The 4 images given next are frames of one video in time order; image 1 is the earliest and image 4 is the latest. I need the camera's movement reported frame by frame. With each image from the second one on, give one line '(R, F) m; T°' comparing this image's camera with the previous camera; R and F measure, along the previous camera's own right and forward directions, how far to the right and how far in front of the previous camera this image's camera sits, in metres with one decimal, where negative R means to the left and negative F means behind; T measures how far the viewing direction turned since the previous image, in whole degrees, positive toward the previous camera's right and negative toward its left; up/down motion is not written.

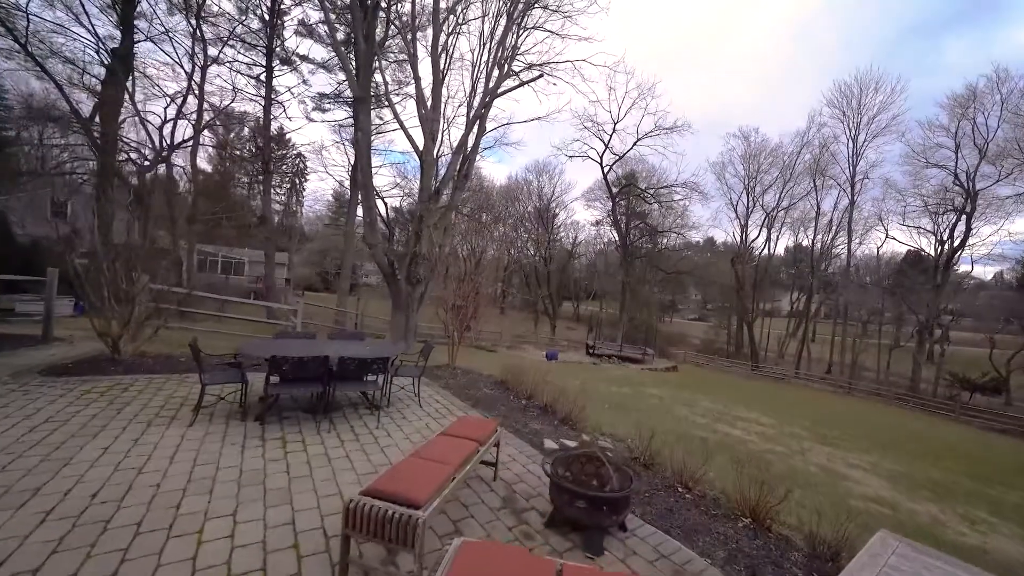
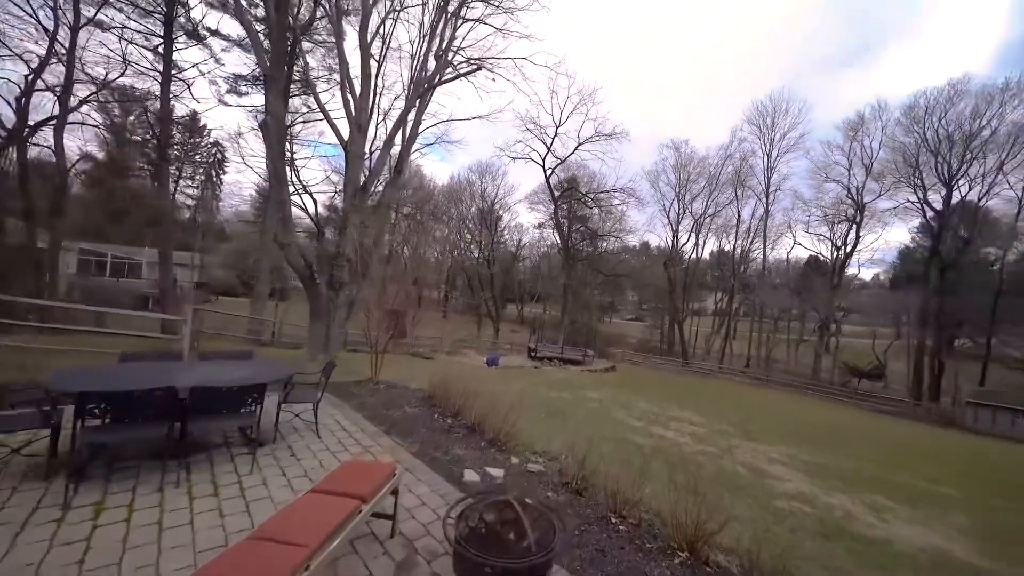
(+0.5, +1.8) m; +4°
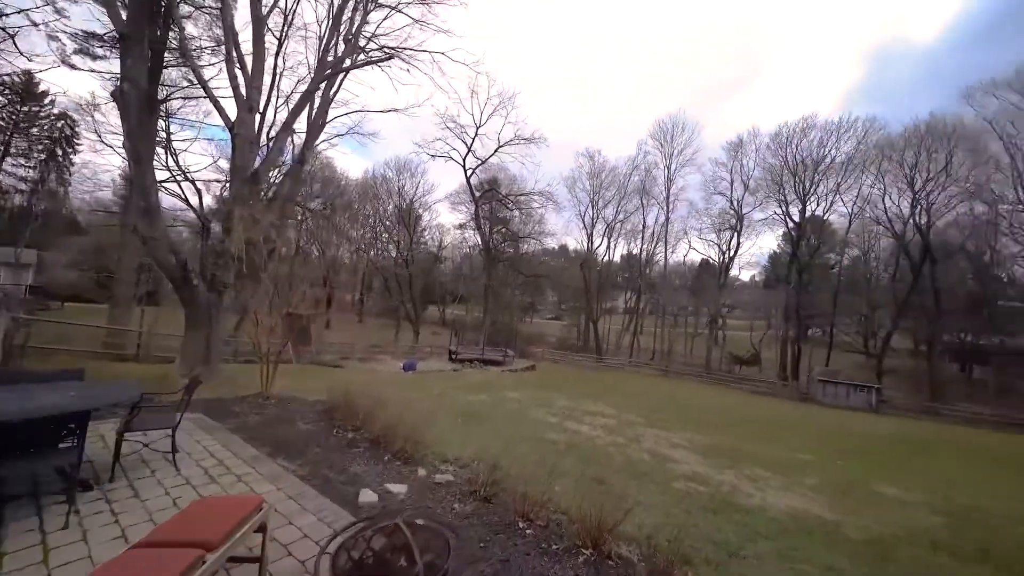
(+0.5, +0.6) m; +6°
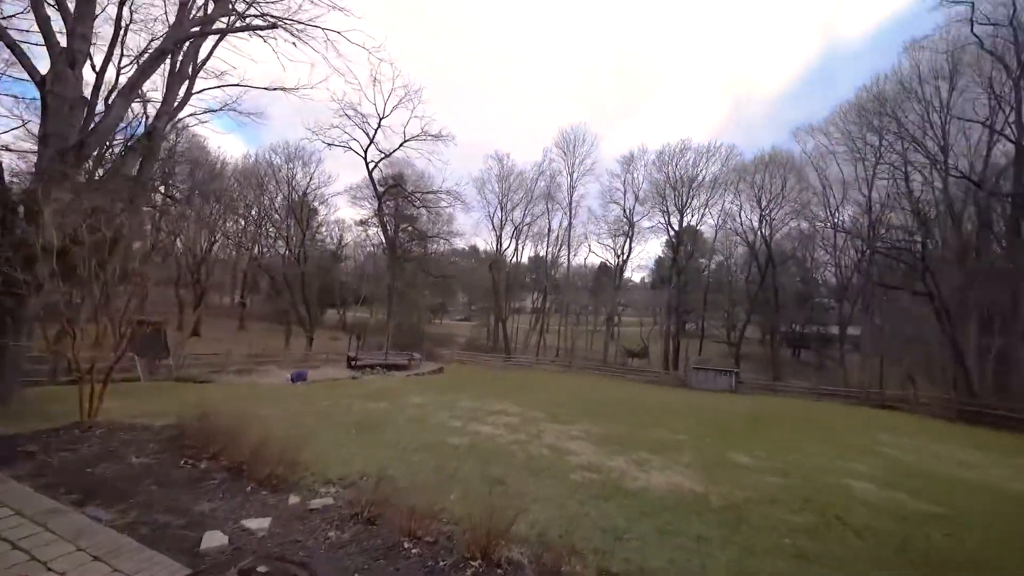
(-0.1, -1.6) m; +7°
